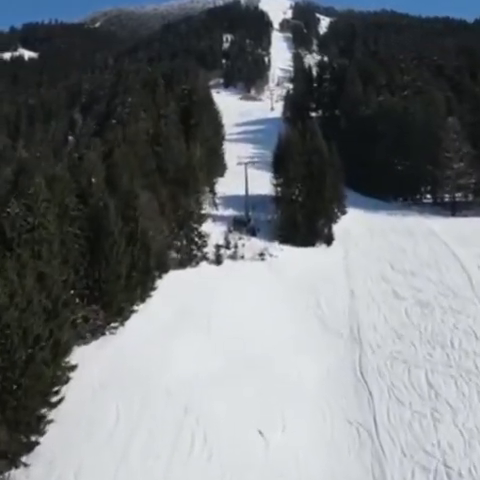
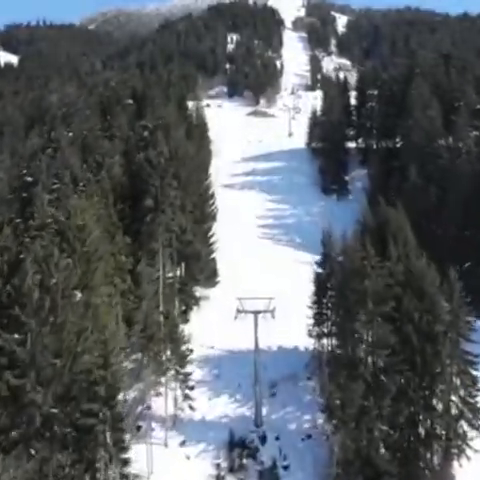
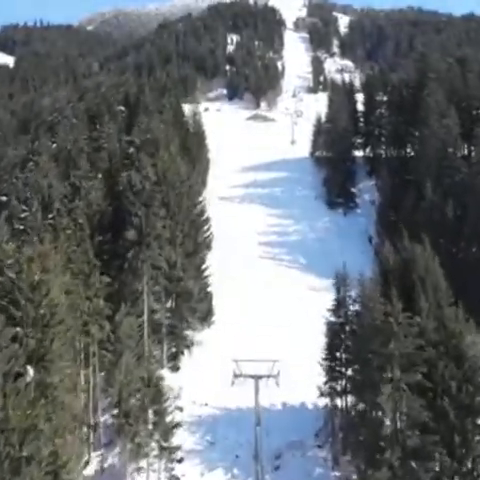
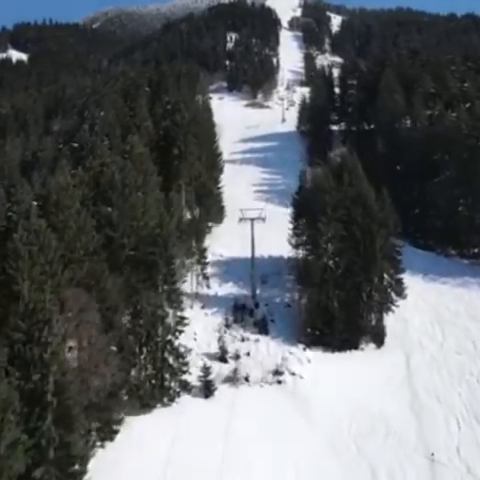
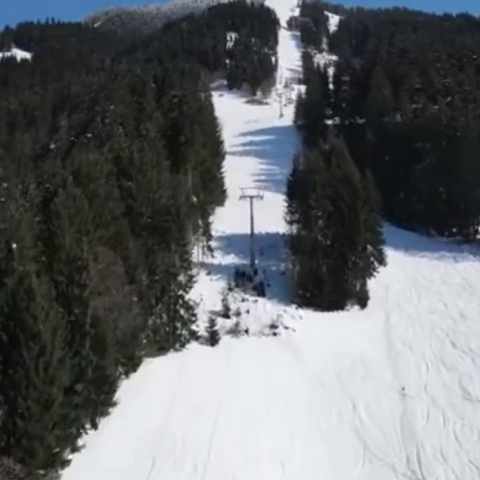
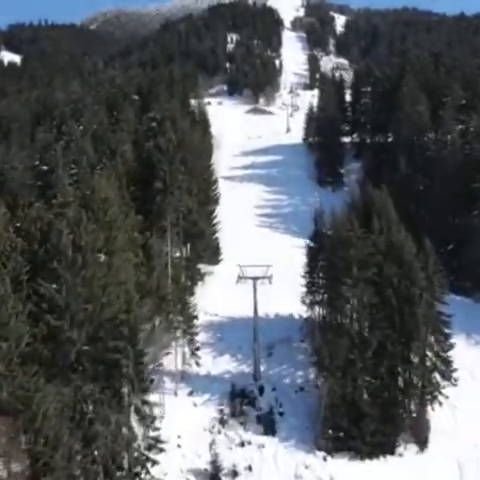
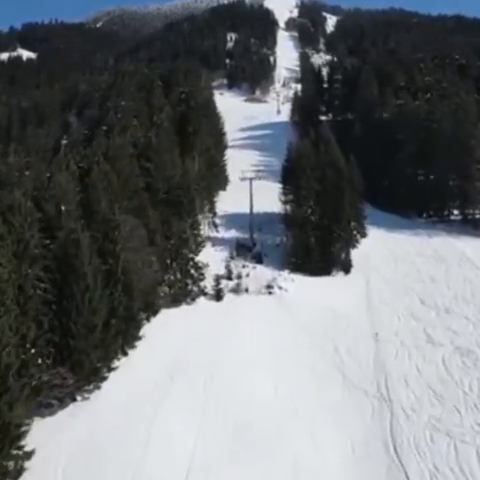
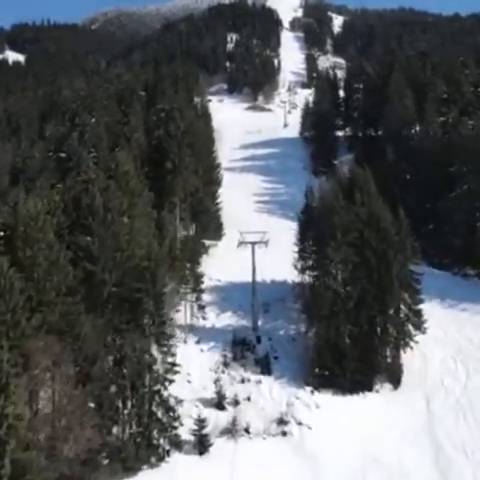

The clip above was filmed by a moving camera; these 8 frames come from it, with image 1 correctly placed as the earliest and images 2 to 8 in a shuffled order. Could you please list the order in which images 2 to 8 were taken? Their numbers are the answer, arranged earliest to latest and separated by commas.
7, 5, 4, 8, 6, 2, 3
